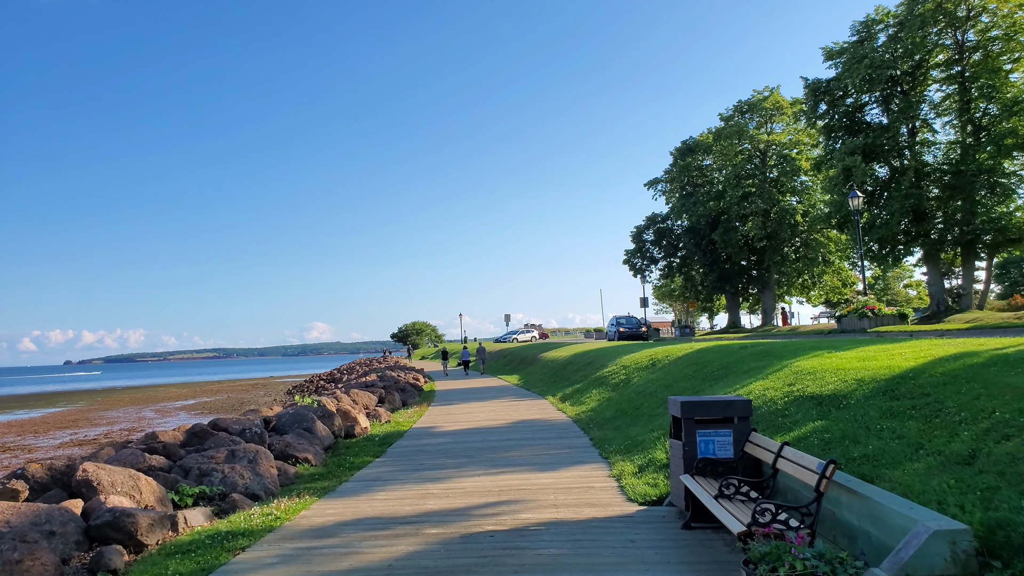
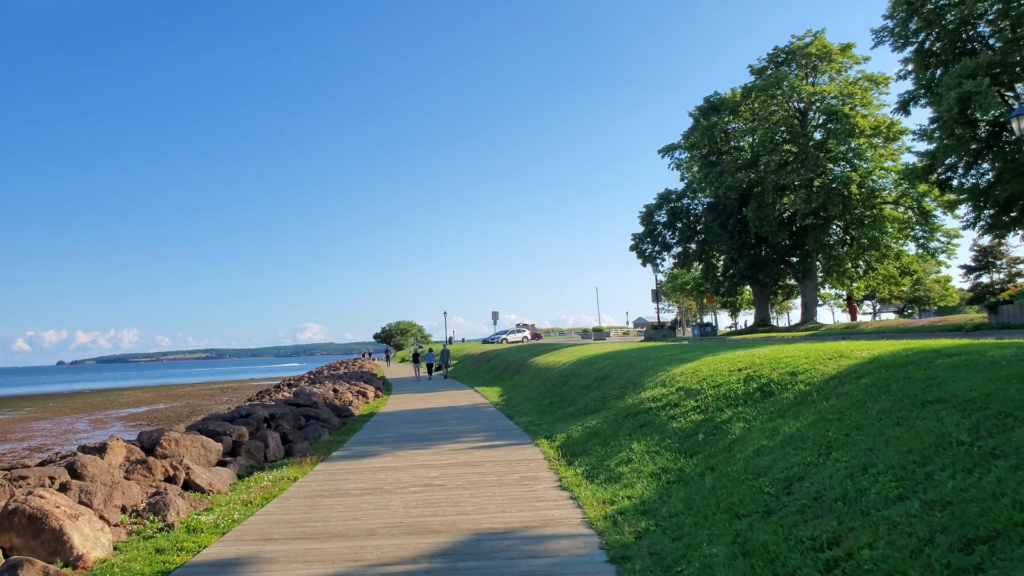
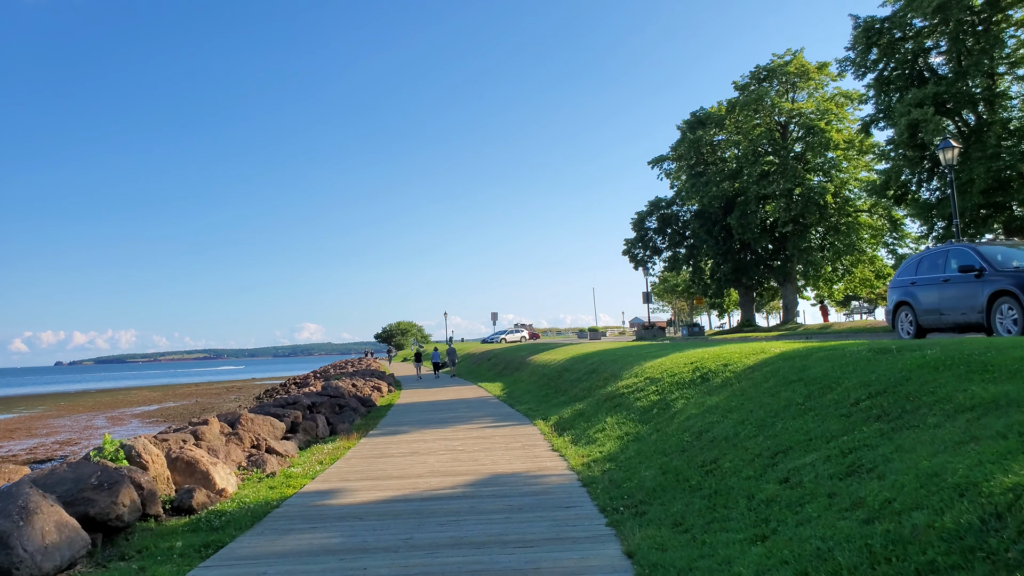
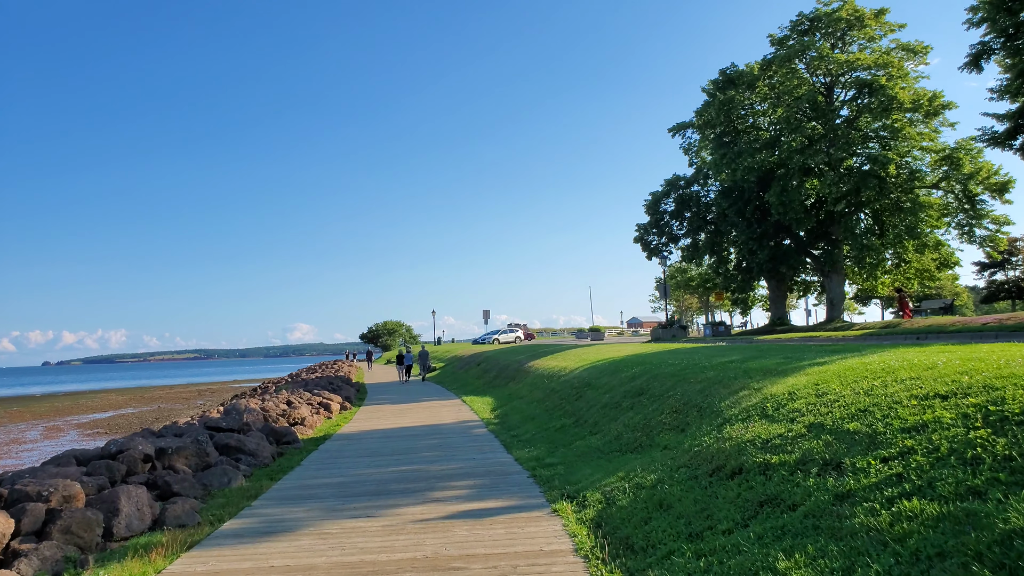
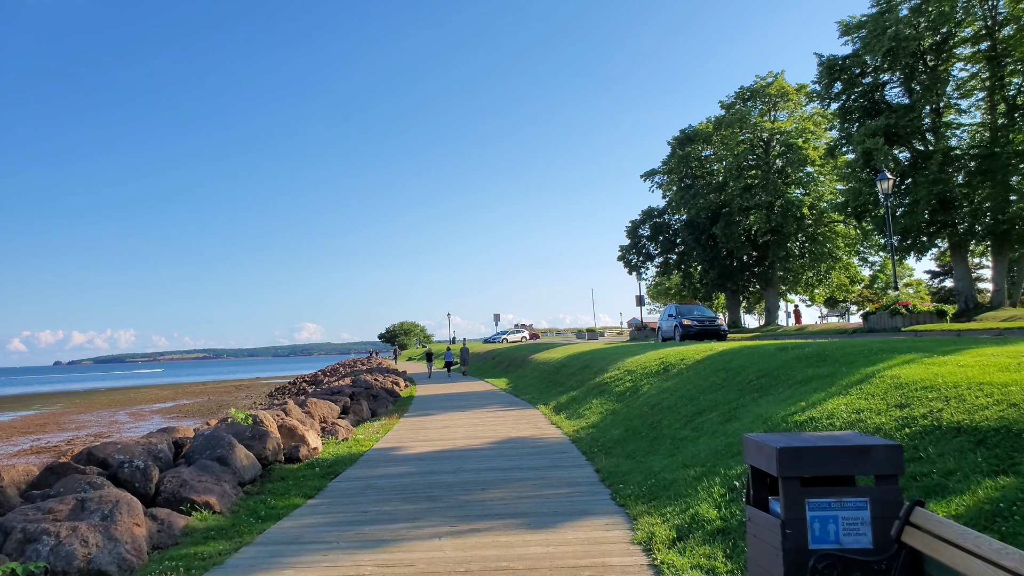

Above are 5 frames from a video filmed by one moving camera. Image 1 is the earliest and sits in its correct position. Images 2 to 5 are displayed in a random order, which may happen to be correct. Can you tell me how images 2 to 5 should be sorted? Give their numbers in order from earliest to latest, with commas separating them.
5, 3, 2, 4
